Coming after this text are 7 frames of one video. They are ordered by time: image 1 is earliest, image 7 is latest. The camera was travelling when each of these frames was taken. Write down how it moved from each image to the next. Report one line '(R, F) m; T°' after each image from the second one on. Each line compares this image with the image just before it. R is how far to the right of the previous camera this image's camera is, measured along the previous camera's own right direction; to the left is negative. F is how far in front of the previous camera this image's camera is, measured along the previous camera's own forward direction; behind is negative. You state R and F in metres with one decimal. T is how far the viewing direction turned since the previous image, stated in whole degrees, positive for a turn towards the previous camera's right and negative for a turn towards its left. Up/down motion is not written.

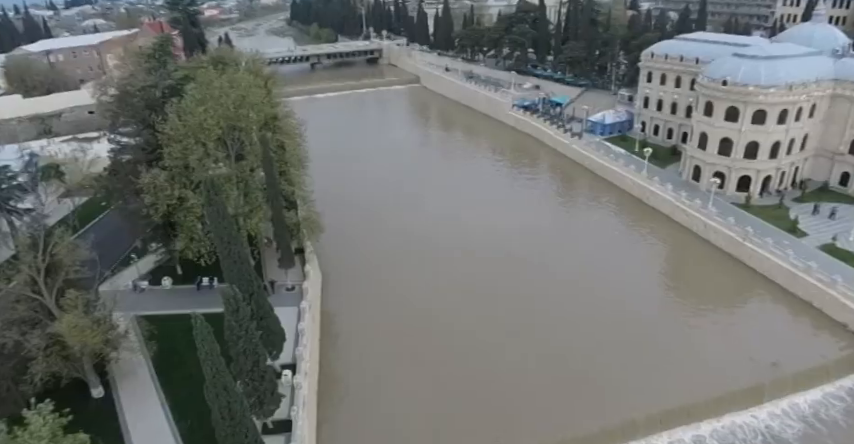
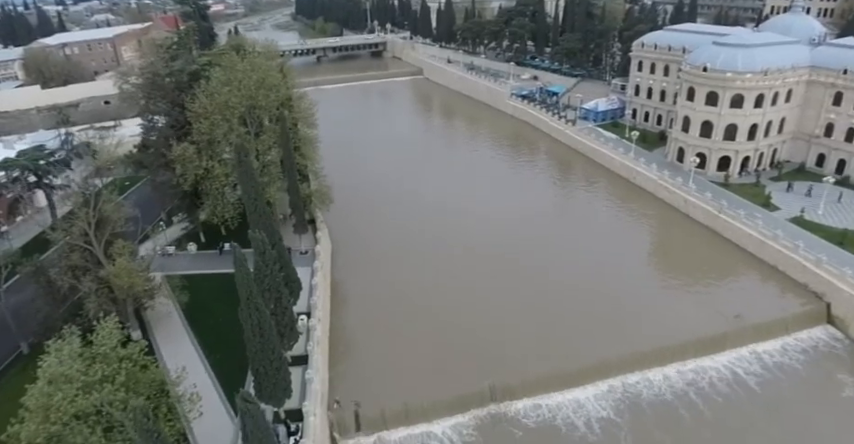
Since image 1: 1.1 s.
(+0.2, -2.5) m; 0°
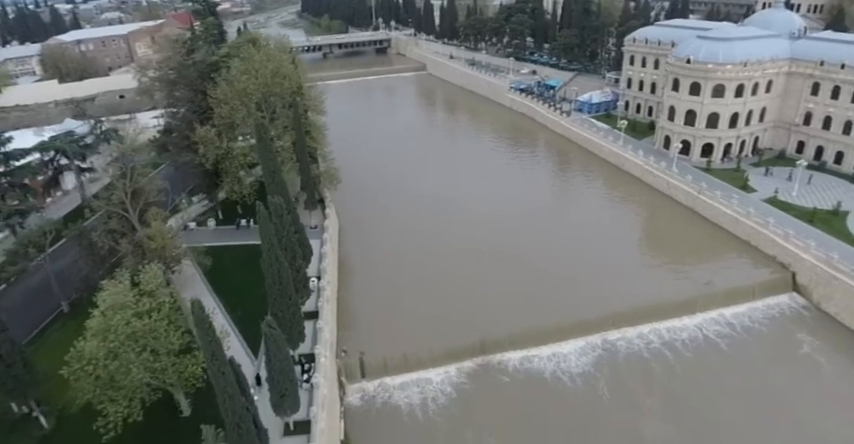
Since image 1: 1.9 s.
(+0.3, -2.3) m; 0°
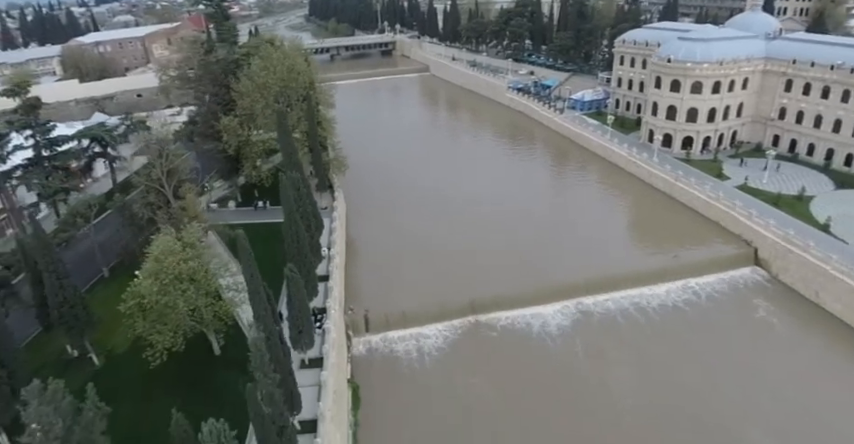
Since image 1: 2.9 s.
(+0.3, -3.0) m; -1°
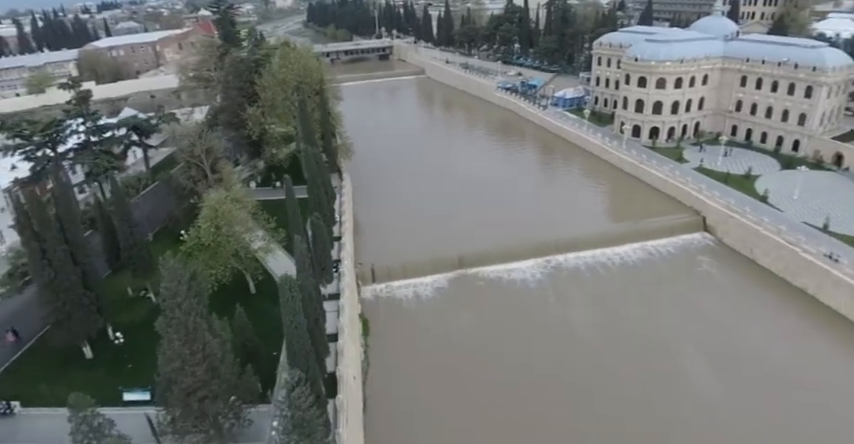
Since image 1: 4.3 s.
(0.0, -4.7) m; 0°
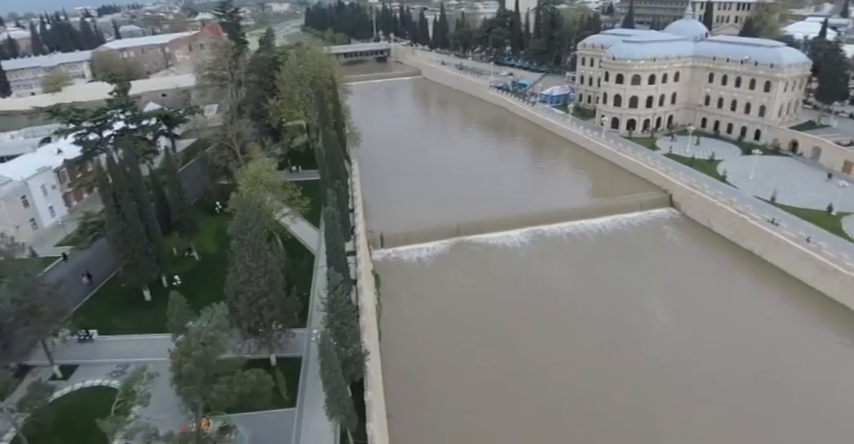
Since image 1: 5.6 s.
(-0.4, -4.5) m; +1°
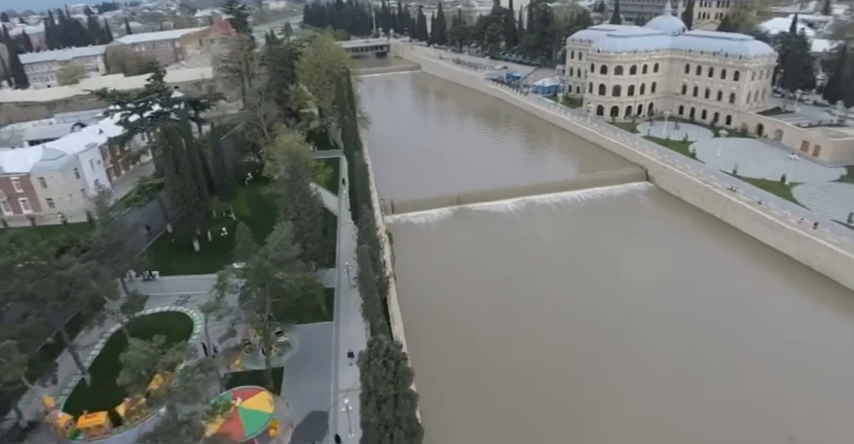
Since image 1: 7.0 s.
(-0.7, -4.7) m; +1°
